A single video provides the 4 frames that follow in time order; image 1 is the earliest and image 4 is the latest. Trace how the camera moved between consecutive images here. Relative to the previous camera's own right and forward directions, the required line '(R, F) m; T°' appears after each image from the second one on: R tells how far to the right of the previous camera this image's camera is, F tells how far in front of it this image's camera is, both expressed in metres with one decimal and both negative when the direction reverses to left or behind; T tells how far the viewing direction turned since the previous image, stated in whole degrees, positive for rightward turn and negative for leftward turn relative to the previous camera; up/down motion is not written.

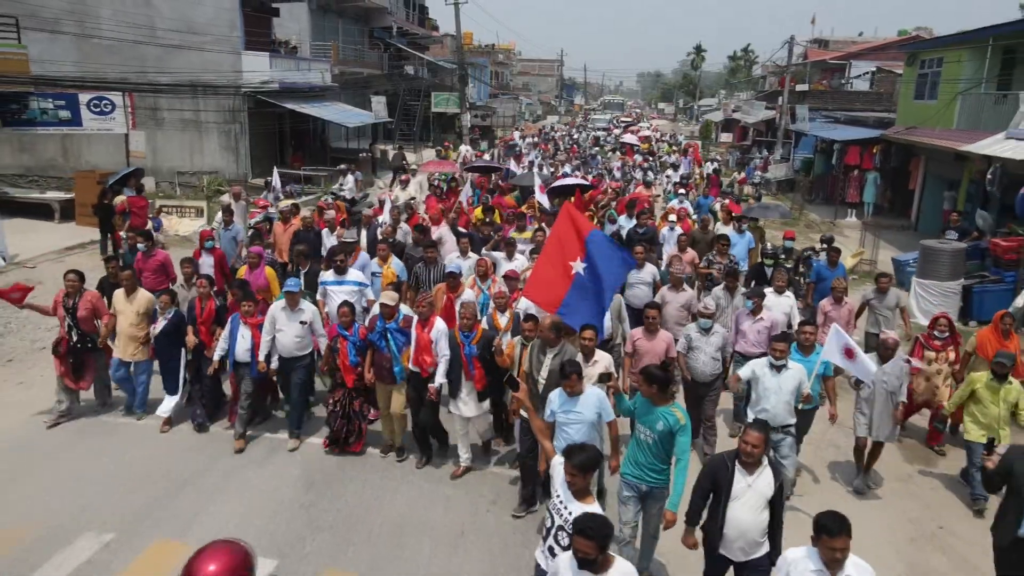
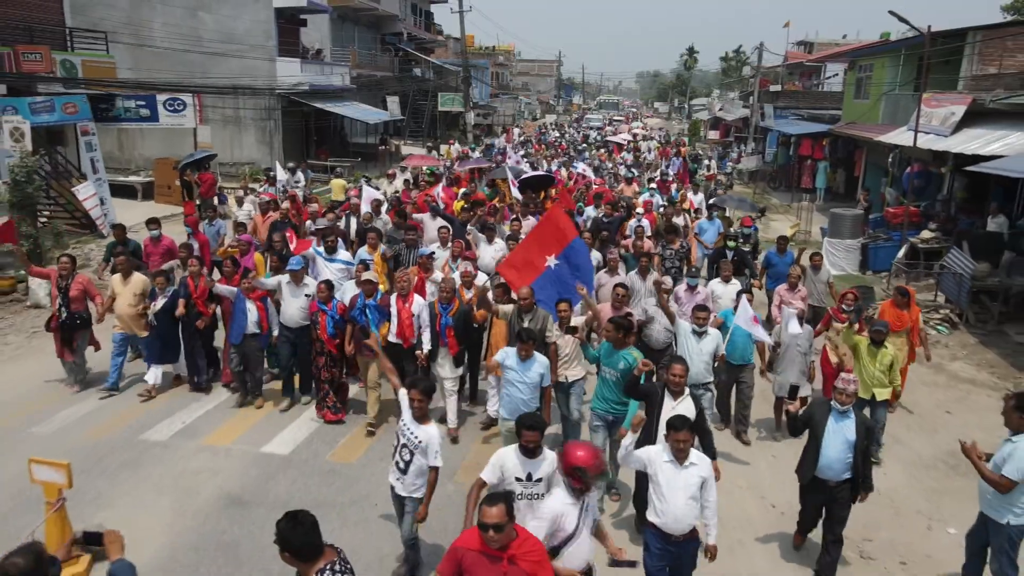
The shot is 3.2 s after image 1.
(0.0, -3.5) m; 0°
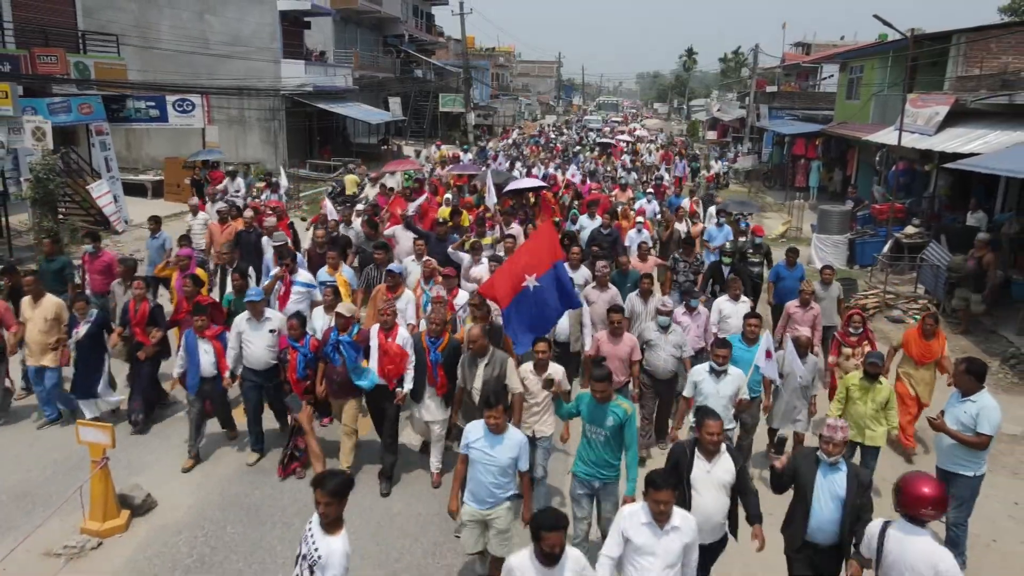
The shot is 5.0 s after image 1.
(0.0, -0.6) m; 0°
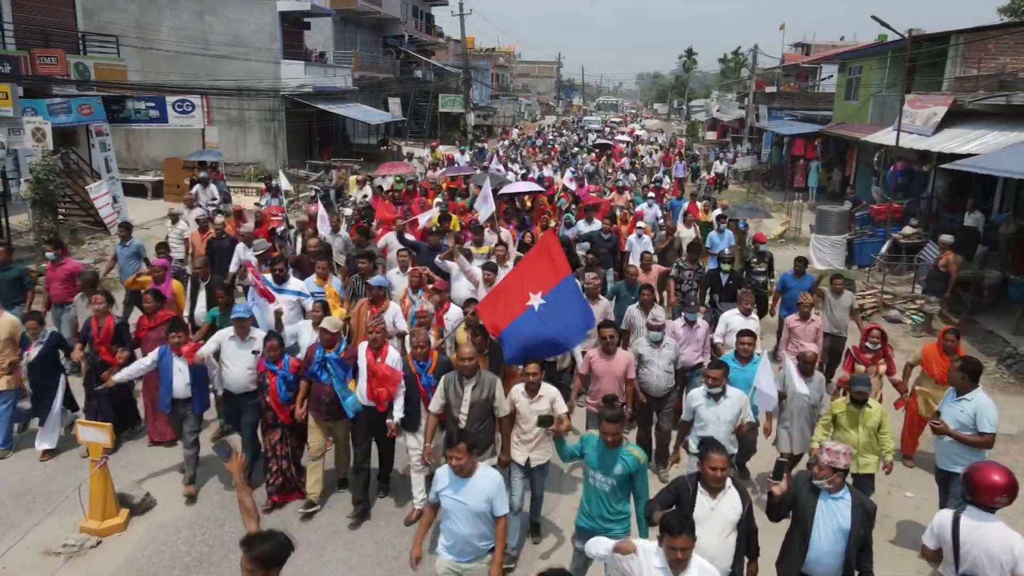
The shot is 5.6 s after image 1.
(0.0, 0.0) m; 0°
